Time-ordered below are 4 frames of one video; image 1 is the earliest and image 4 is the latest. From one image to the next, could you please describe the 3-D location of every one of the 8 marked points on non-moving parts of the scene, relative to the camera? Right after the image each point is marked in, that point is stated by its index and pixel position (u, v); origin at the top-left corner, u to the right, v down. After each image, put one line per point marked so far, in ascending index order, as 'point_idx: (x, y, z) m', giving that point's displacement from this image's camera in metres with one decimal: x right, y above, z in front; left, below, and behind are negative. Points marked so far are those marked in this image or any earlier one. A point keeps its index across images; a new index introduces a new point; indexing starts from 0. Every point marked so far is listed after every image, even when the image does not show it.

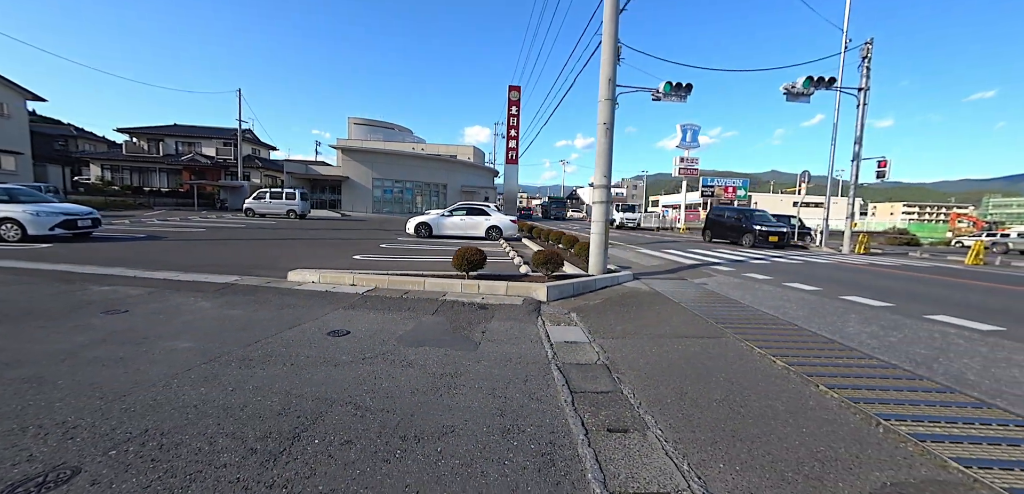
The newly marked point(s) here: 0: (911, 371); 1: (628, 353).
0: (+3.5, -1.1, +3.3) m
1: (+1.2, -1.1, +3.8) m
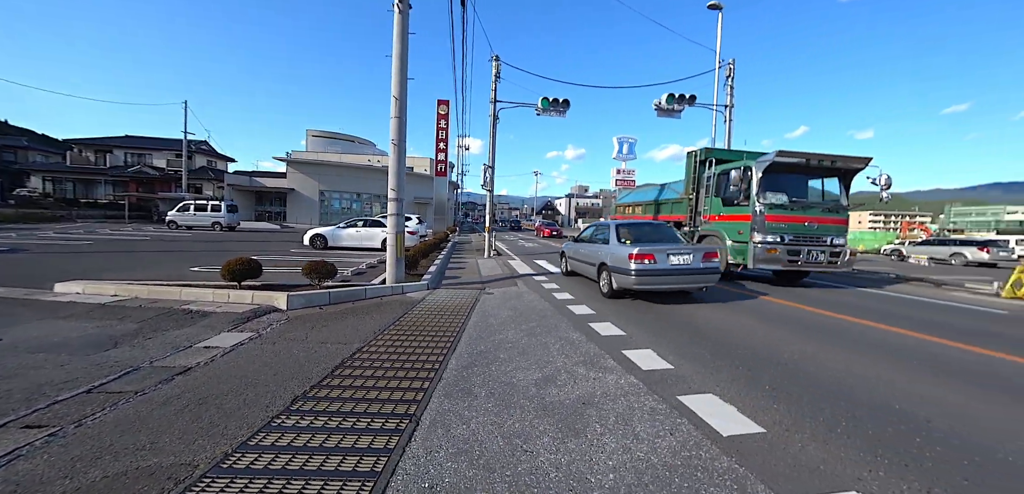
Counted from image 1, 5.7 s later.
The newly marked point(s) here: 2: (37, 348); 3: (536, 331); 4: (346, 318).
0: (-0.7, -1.3, +3.6) m
1: (-3.1, -1.2, +4.1) m
2: (-5.5, -1.1, +4.3) m
3: (+0.3, -1.1, +4.9) m
4: (-2.5, -1.1, +5.6) m
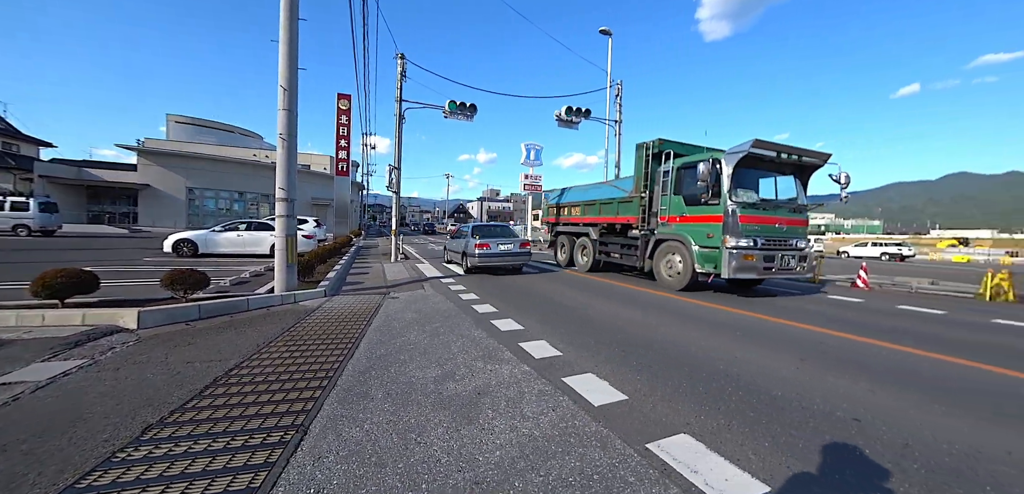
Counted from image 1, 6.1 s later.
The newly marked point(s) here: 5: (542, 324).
0: (-1.7, -1.3, +3.5) m
1: (-4.1, -1.3, +3.4) m
2: (-6.5, -1.2, +3.0) m
3: (-1.0, -1.1, +4.9) m
4: (-3.9, -1.1, +4.9) m
5: (+0.4, -1.0, +5.0) m
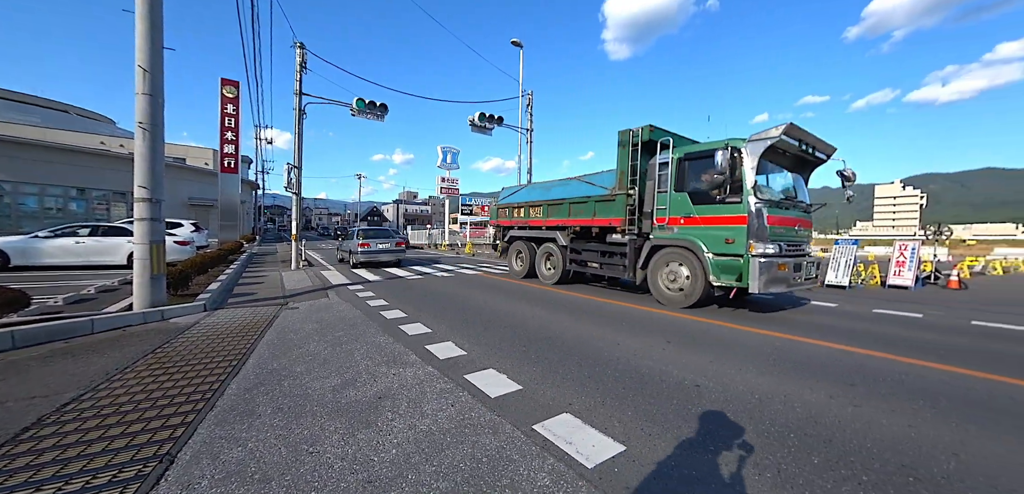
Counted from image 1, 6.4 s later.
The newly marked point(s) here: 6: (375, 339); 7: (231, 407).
0: (-2.6, -1.3, +3.2) m
1: (-4.9, -1.4, +2.6) m
2: (-7.1, -1.3, +1.7) m
3: (-2.2, -1.2, +4.7) m
4: (-5.0, -1.2, +4.1) m
5: (-0.8, -1.1, +5.1) m
6: (-1.7, -1.2, +4.6) m
7: (-2.3, -1.3, +3.0) m
